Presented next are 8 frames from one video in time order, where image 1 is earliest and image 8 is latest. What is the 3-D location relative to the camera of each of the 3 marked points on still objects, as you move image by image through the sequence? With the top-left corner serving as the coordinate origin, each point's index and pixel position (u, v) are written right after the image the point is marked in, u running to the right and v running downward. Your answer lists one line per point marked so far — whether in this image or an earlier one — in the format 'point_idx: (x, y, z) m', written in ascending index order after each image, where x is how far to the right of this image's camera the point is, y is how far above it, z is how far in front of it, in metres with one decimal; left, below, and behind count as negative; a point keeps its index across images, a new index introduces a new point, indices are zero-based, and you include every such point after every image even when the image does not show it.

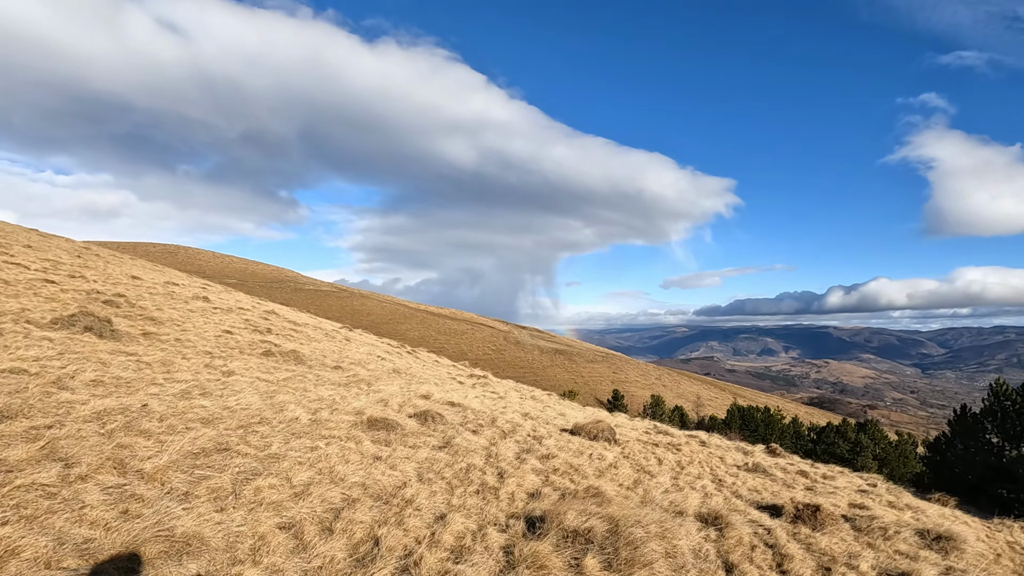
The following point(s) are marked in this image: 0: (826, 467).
0: (+13.4, -7.8, +17.1) m
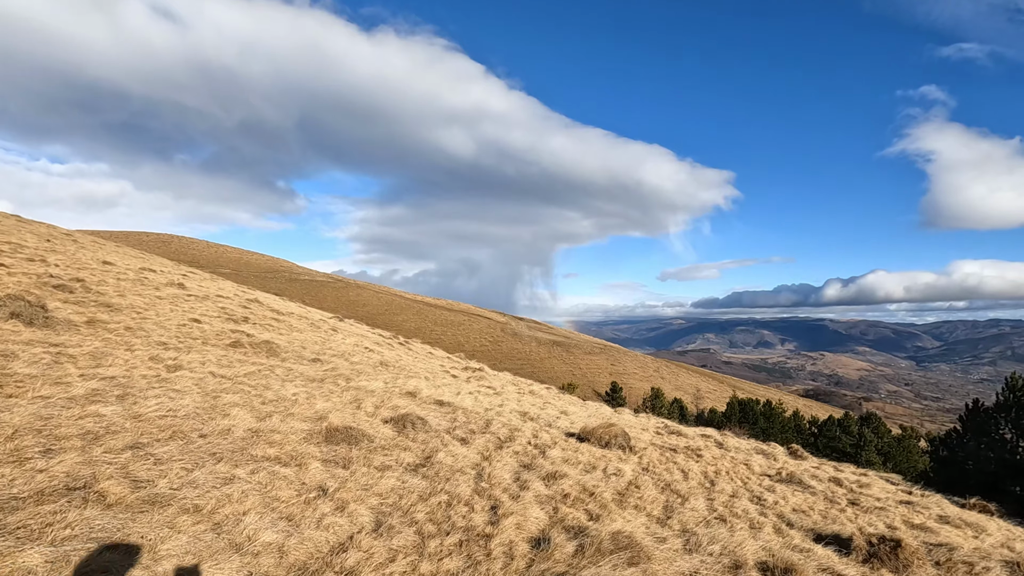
0: (+13.3, -7.3, +15.7) m
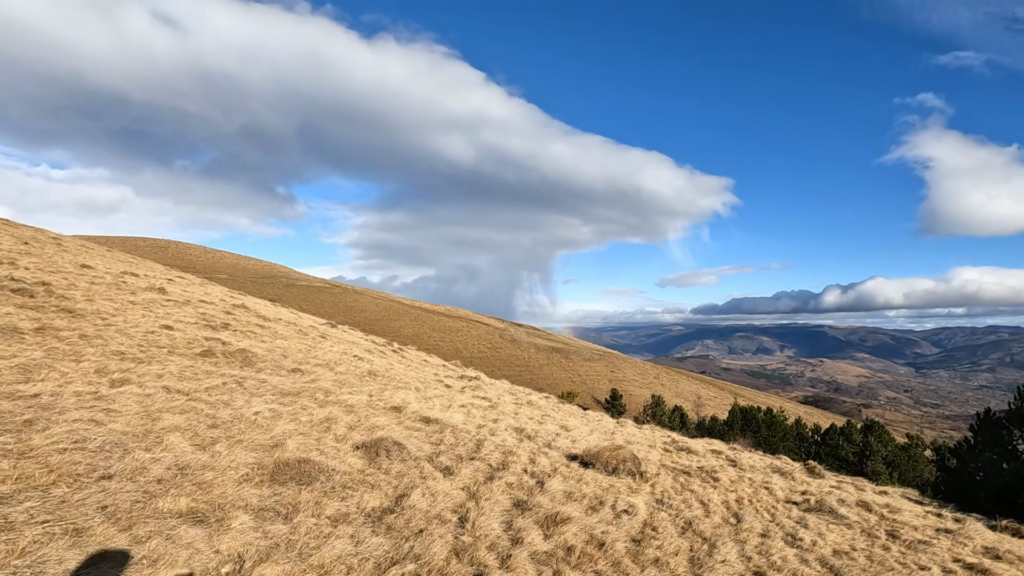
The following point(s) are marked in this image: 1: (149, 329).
0: (+13.2, -7.4, +14.5) m
1: (-13.4, -1.5, +14.9) m
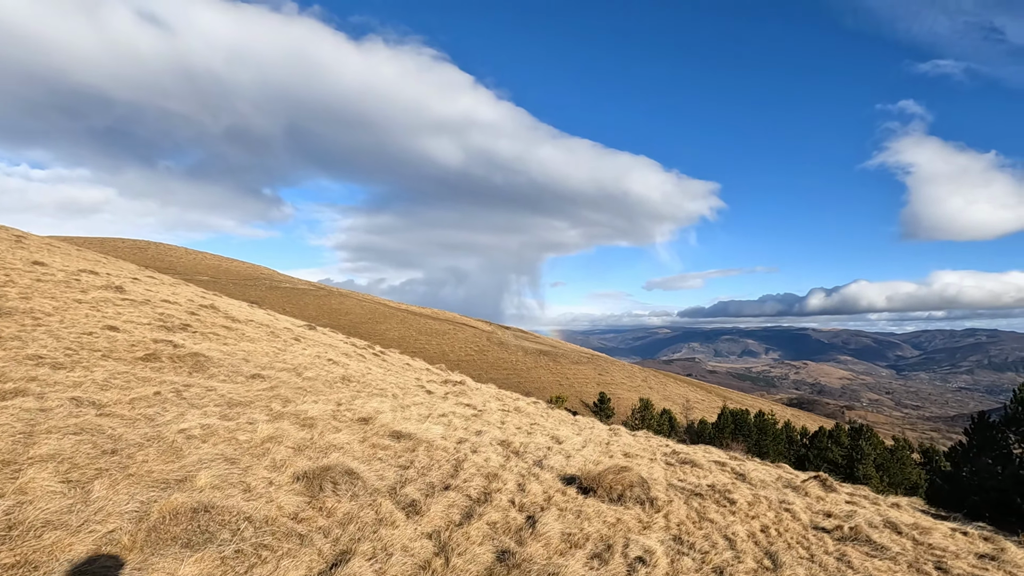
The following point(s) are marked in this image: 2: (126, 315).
0: (+12.7, -7.4, +13.4) m
1: (-13.9, -1.4, +13.1) m
2: (-16.2, -1.2, +16.9) m
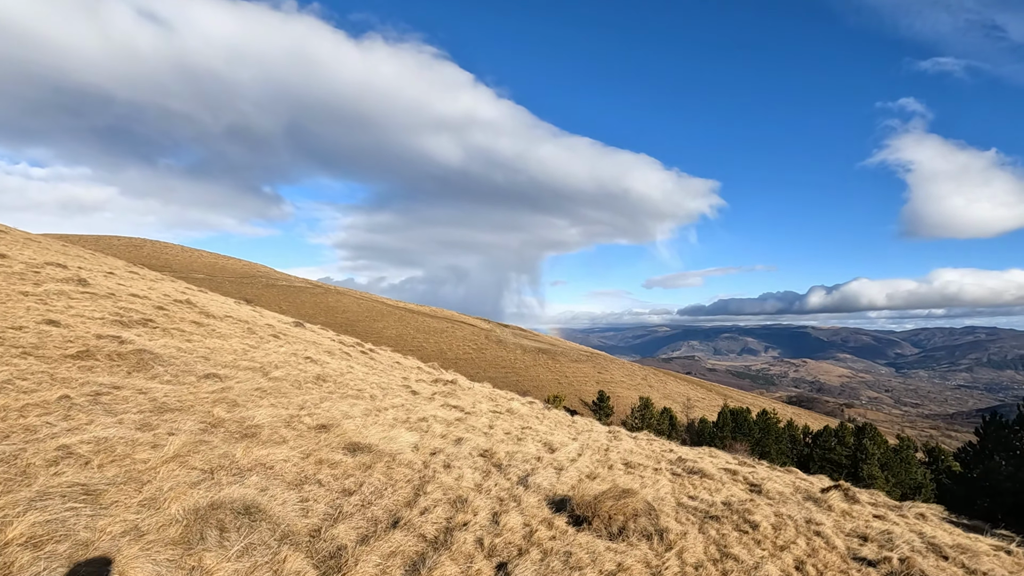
0: (+12.3, -7.0, +12.1) m
1: (-14.3, -1.1, +11.6) m
2: (-16.6, -0.8, +15.4) m
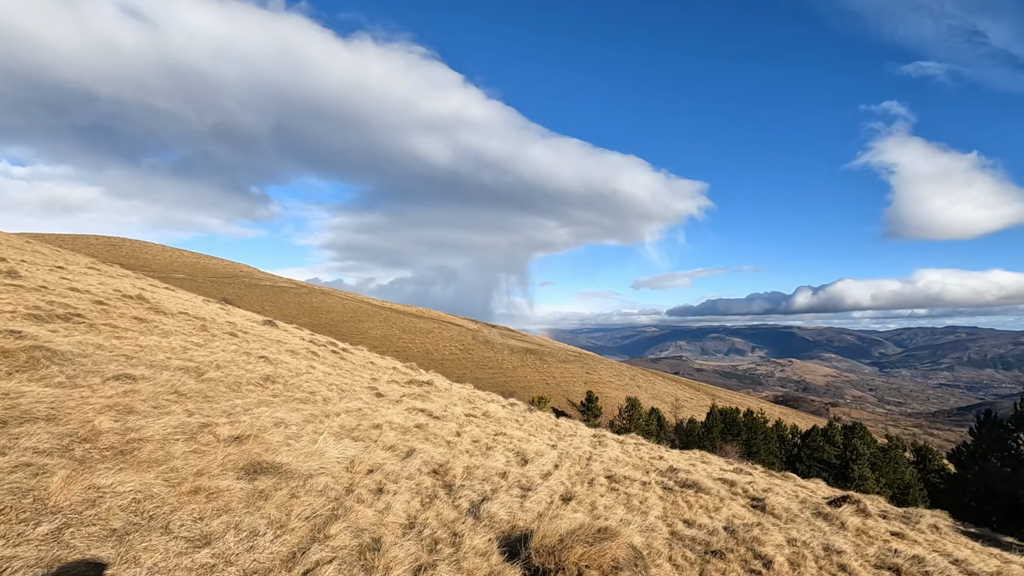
0: (+11.5, -6.7, +10.8) m
1: (-15.1, -0.7, +9.7) m
2: (-17.5, -0.5, +13.4) m
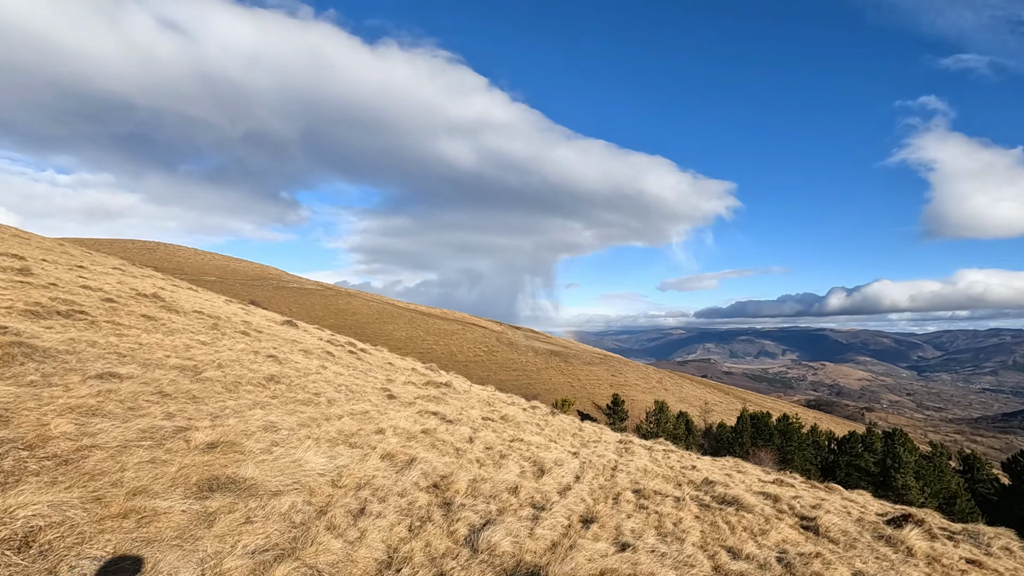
0: (+13.6, -7.1, +11.0) m
1: (-13.0, -1.2, +11.2) m
2: (-15.2, -1.0, +15.0) m
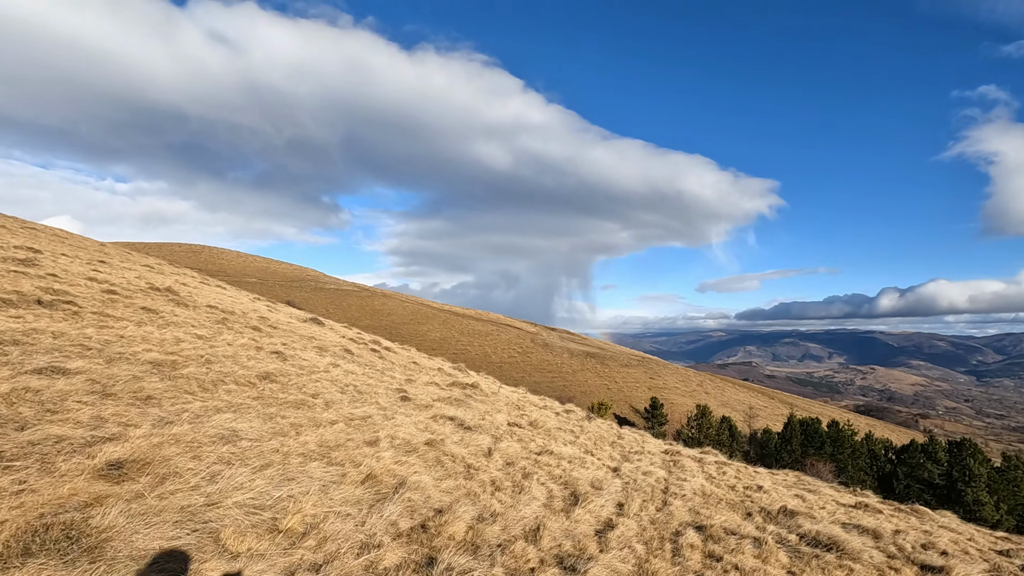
0: (+16.9, -7.5, +10.9) m
1: (-9.6, -1.6, +12.9) m
2: (-11.6, -1.4, +16.8) m
